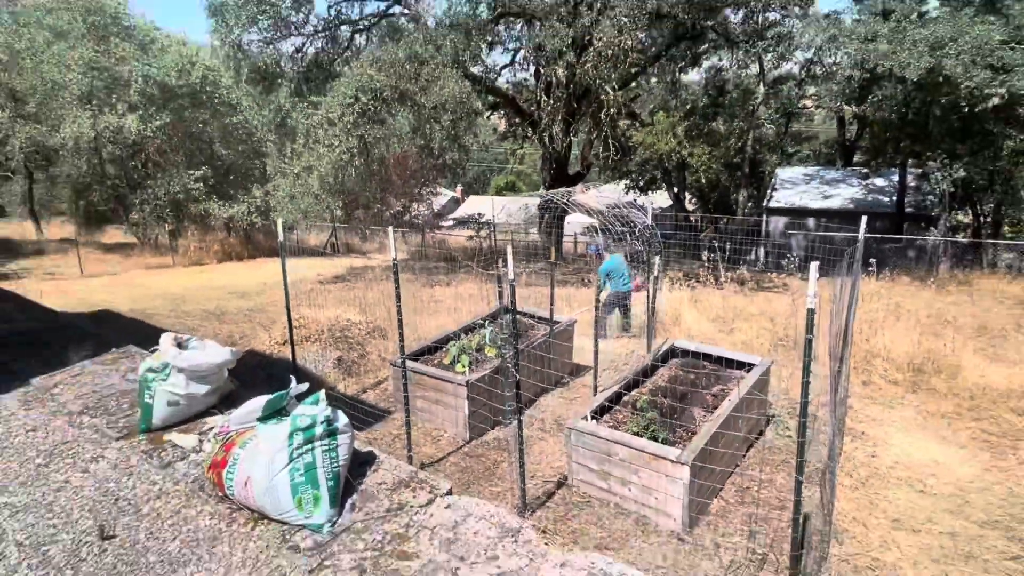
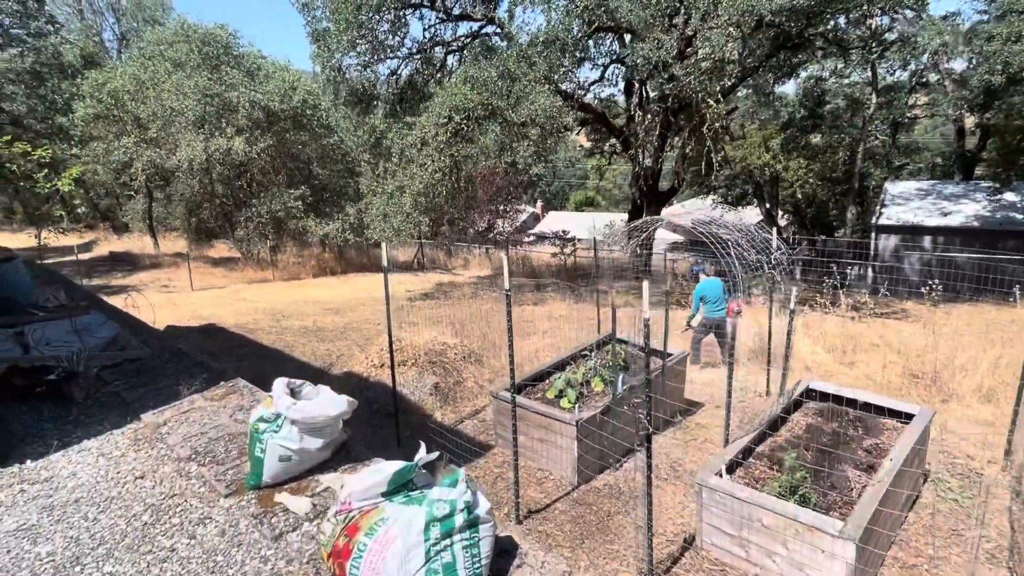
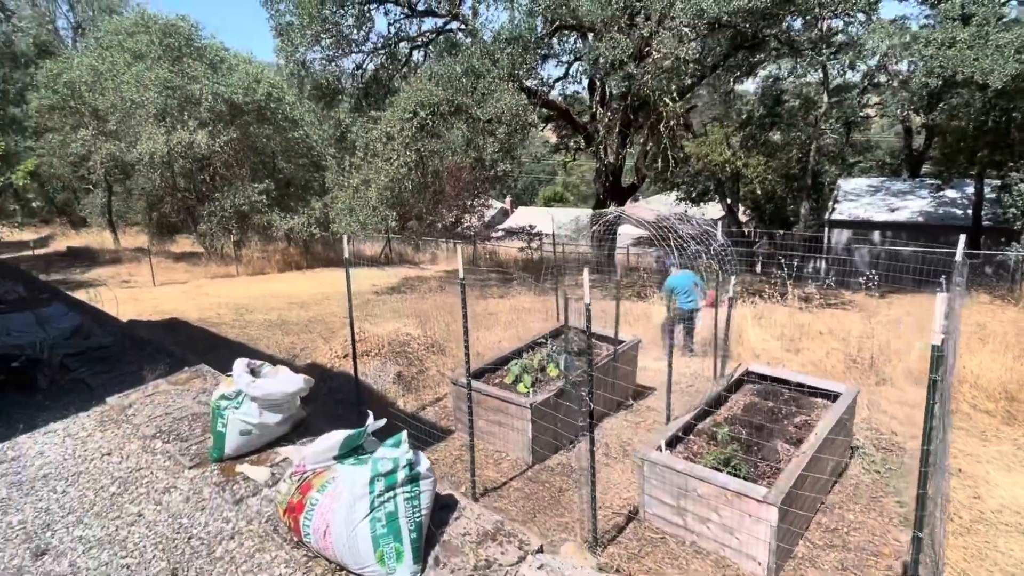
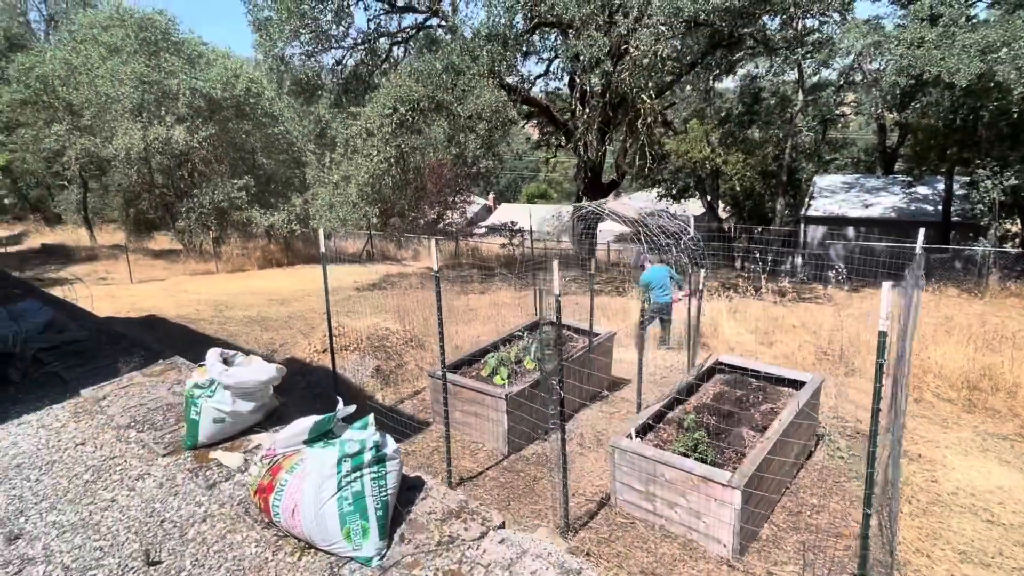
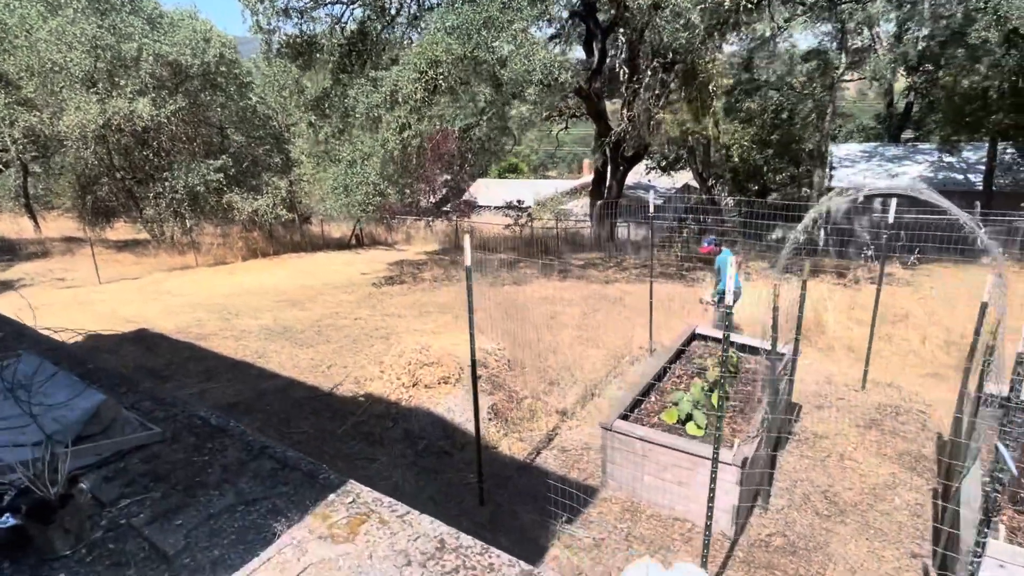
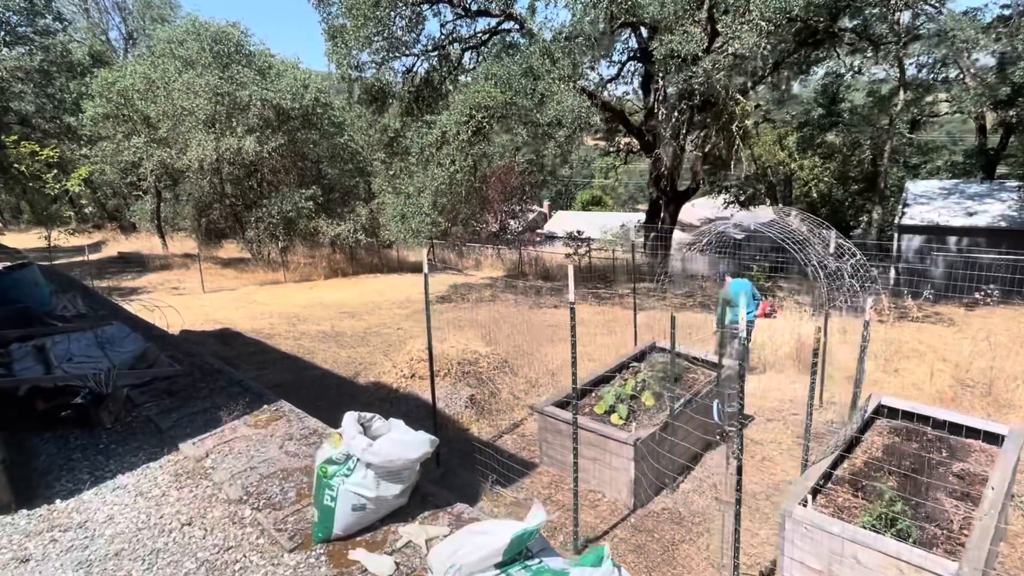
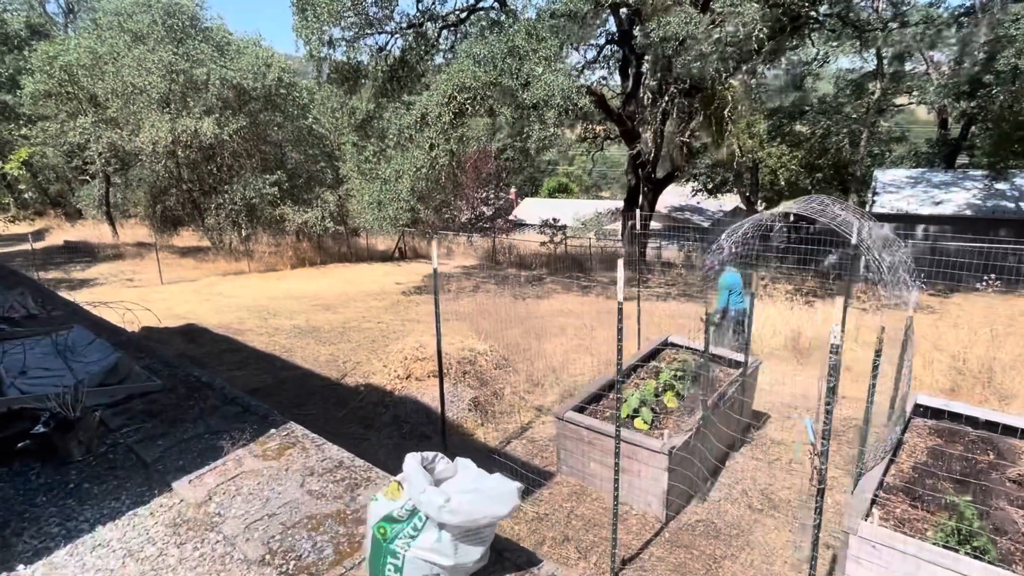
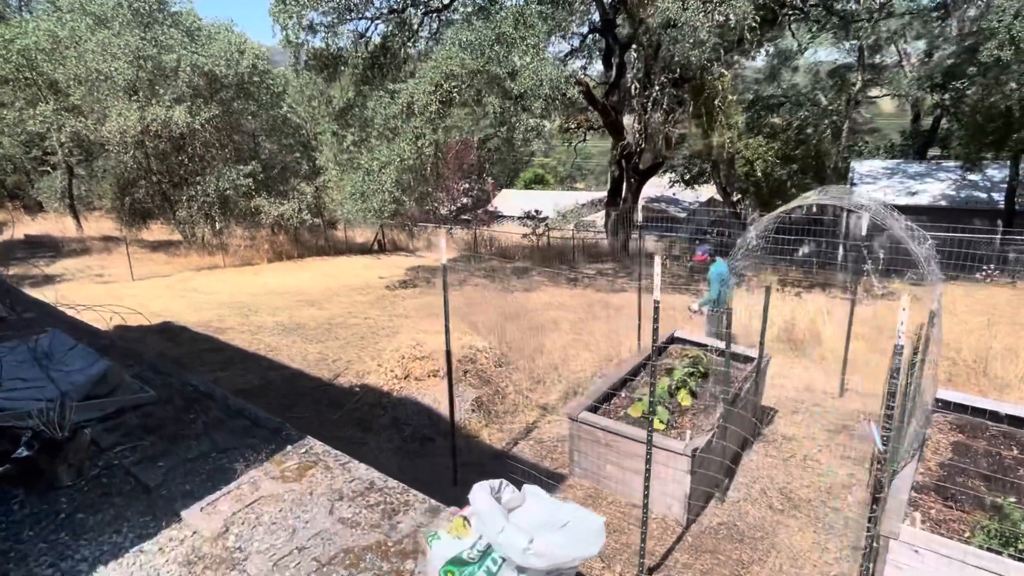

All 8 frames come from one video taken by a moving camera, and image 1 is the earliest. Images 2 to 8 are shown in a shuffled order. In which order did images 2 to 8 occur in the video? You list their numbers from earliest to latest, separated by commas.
4, 3, 2, 6, 7, 8, 5
